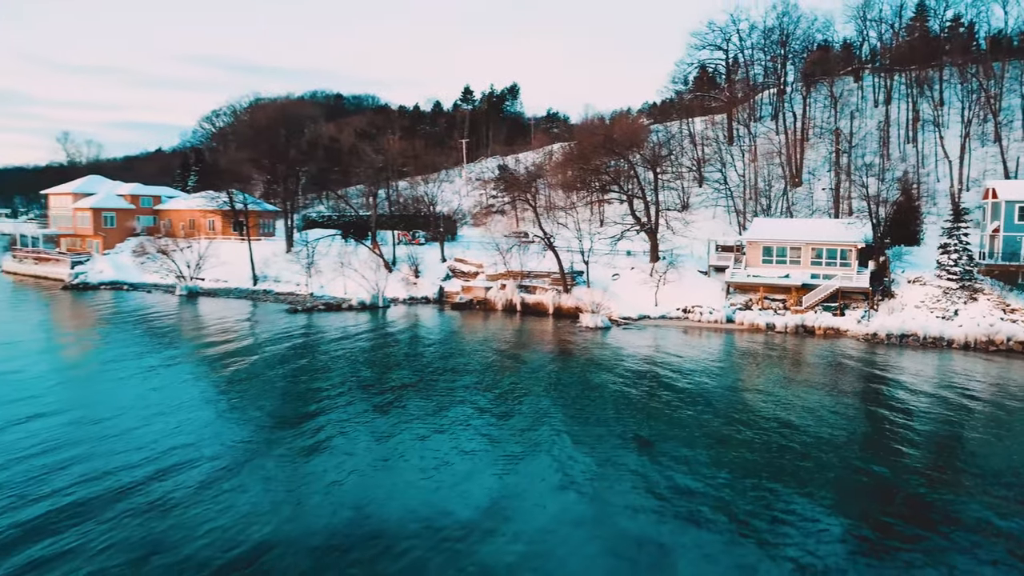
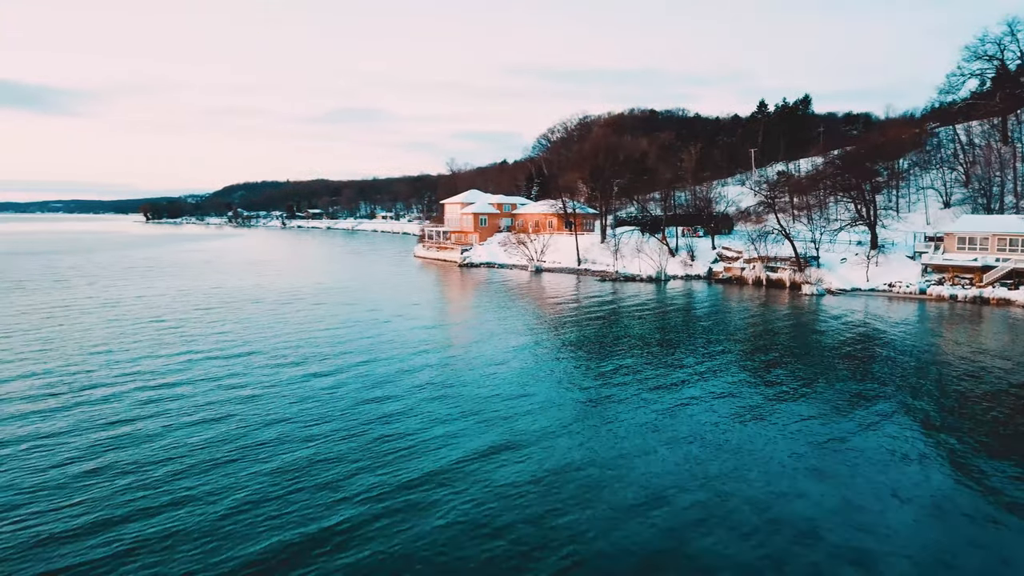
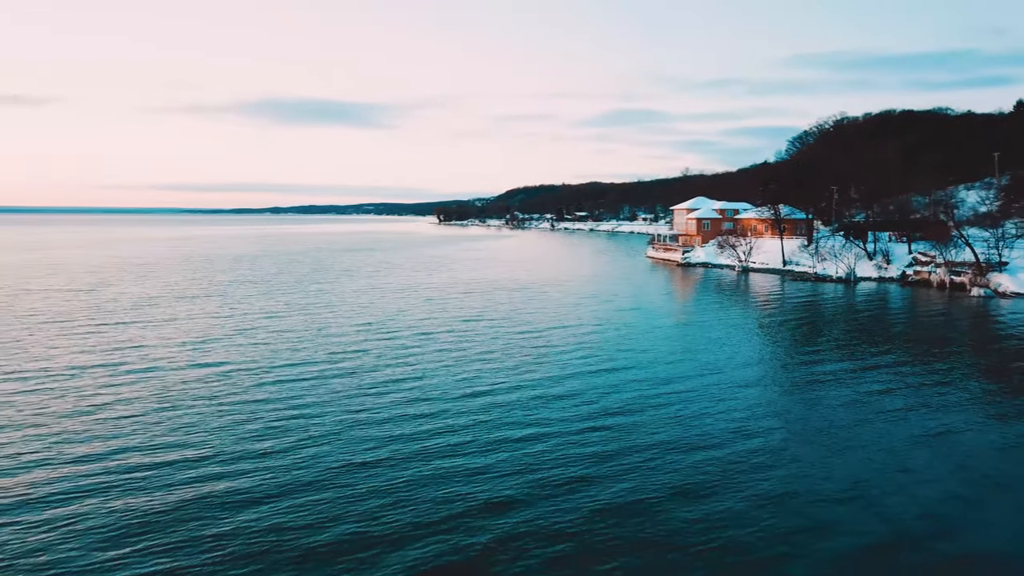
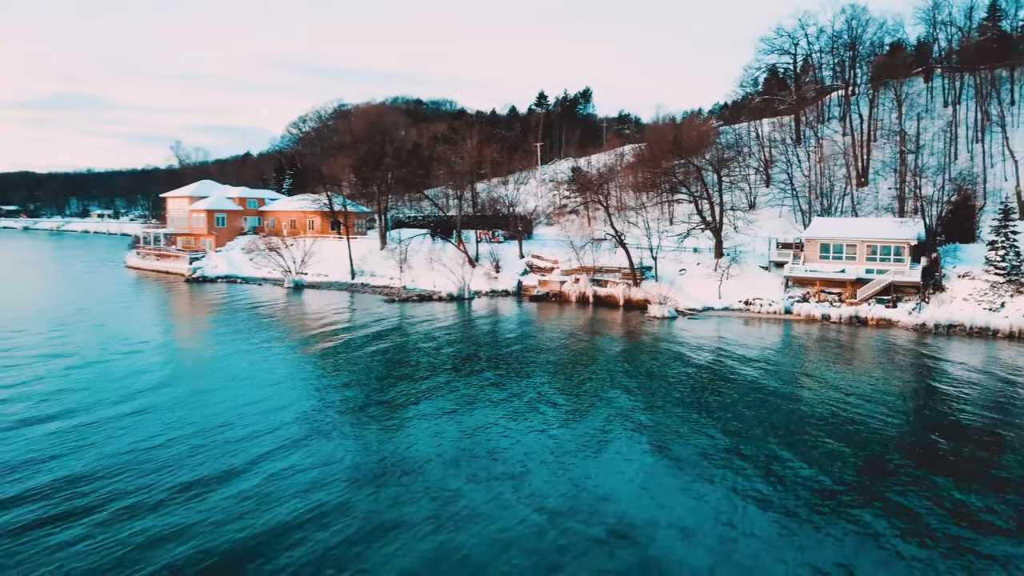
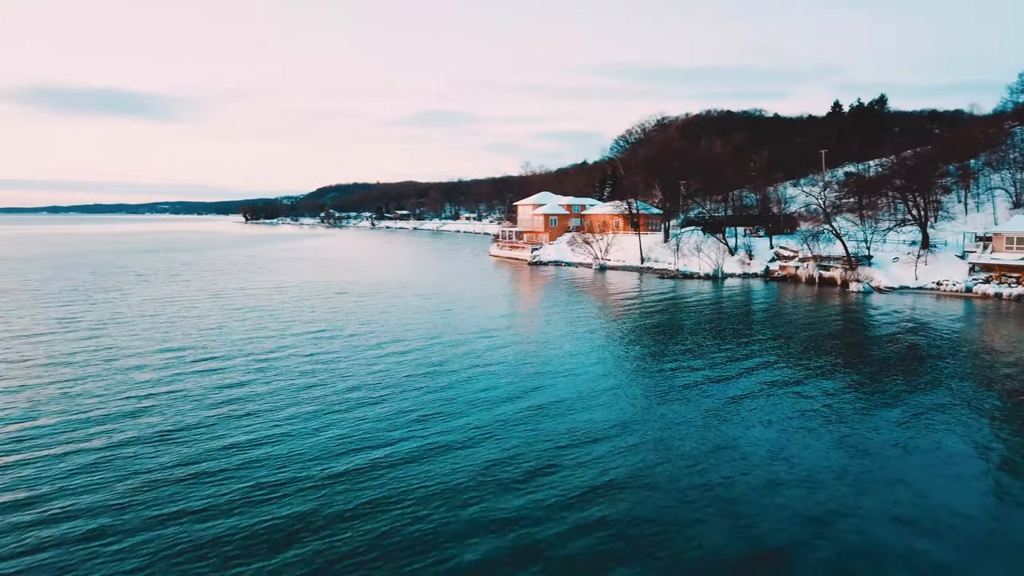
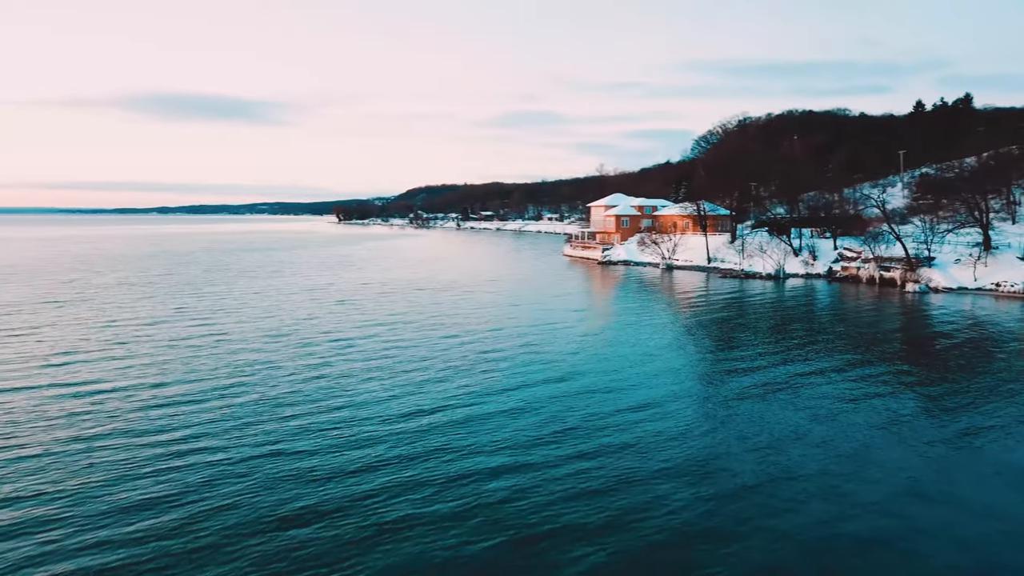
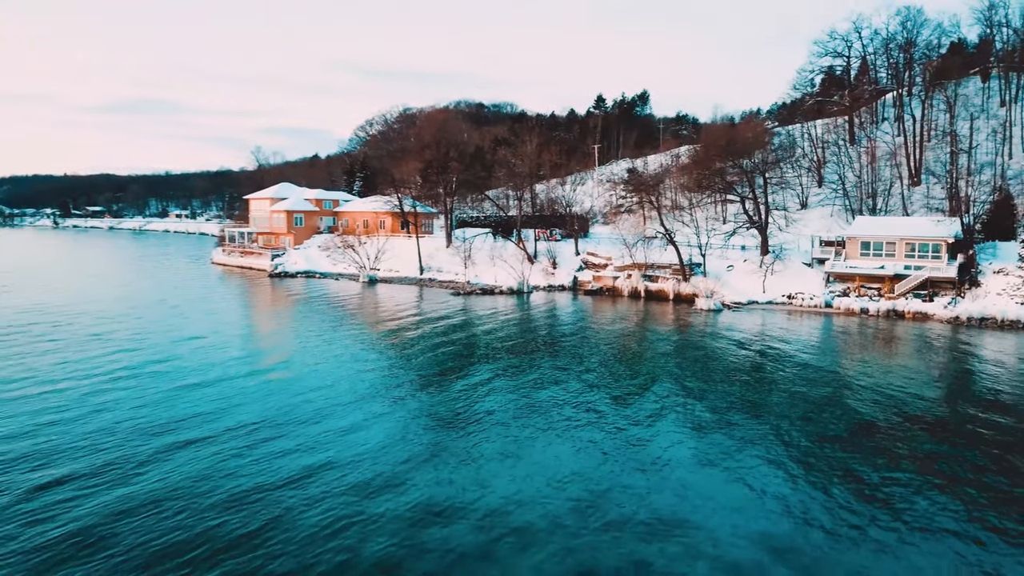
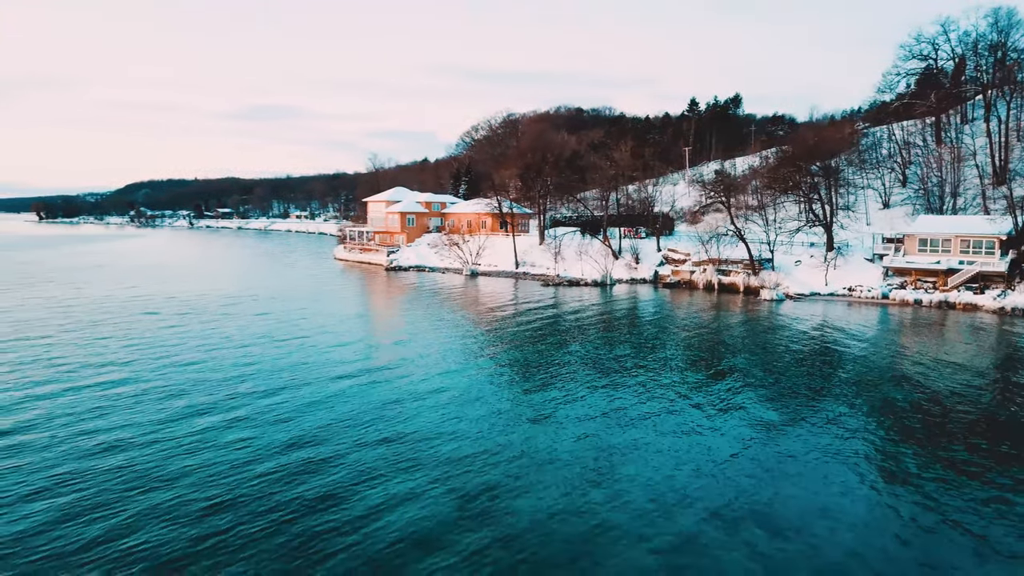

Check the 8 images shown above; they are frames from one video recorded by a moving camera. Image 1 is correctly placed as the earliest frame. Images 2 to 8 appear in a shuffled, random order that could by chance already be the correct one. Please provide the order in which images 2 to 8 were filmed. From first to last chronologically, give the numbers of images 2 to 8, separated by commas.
4, 7, 8, 2, 5, 6, 3
